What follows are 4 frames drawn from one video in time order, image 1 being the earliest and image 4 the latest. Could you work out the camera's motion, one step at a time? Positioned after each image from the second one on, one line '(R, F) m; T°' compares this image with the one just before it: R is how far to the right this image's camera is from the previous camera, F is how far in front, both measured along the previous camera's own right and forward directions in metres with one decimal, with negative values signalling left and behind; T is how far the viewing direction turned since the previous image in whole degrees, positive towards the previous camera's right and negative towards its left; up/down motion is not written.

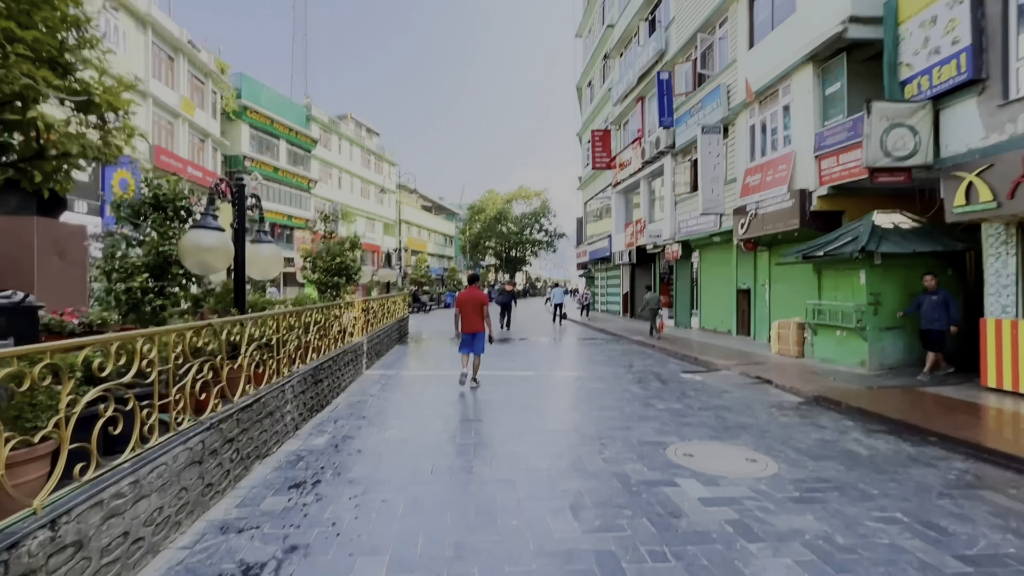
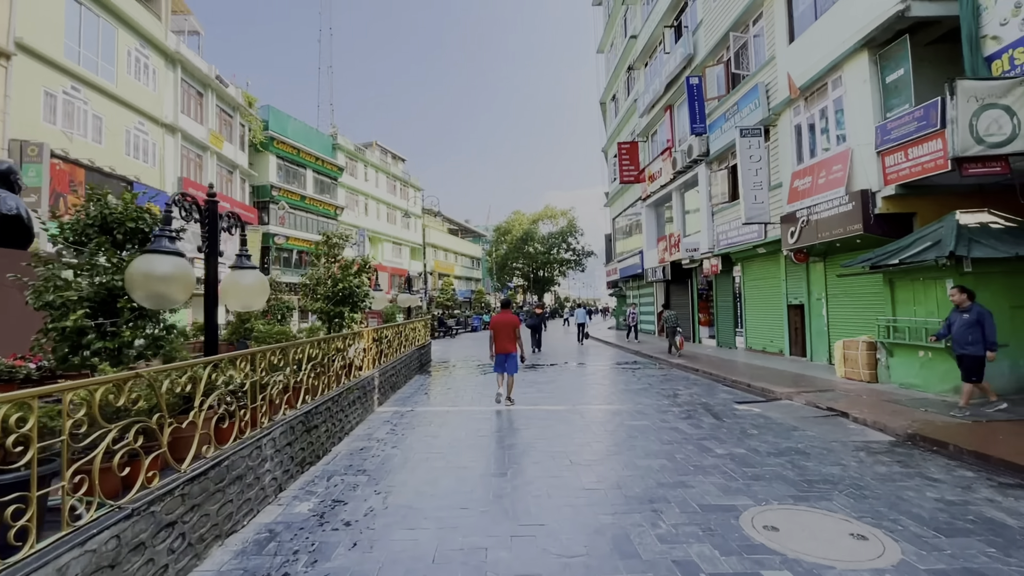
(+0.1, +0.9) m; -3°
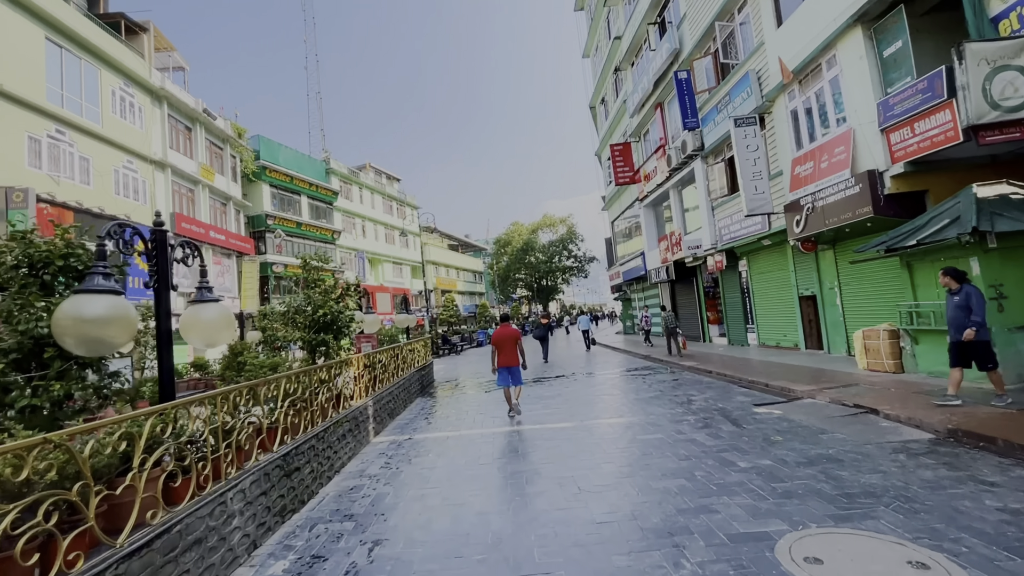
(+0.2, +0.4) m; -1°
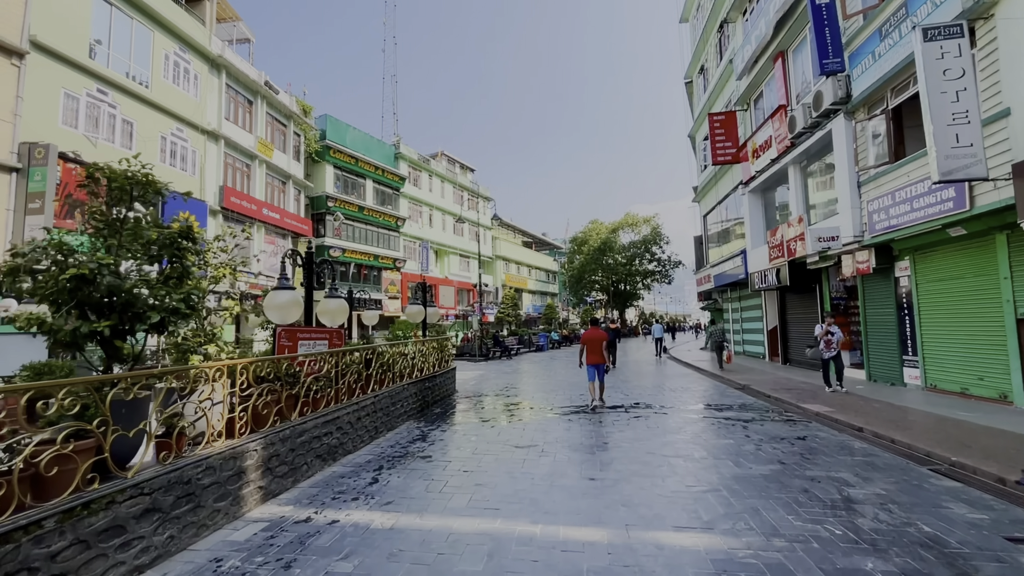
(+0.7, +3.3) m; -9°
